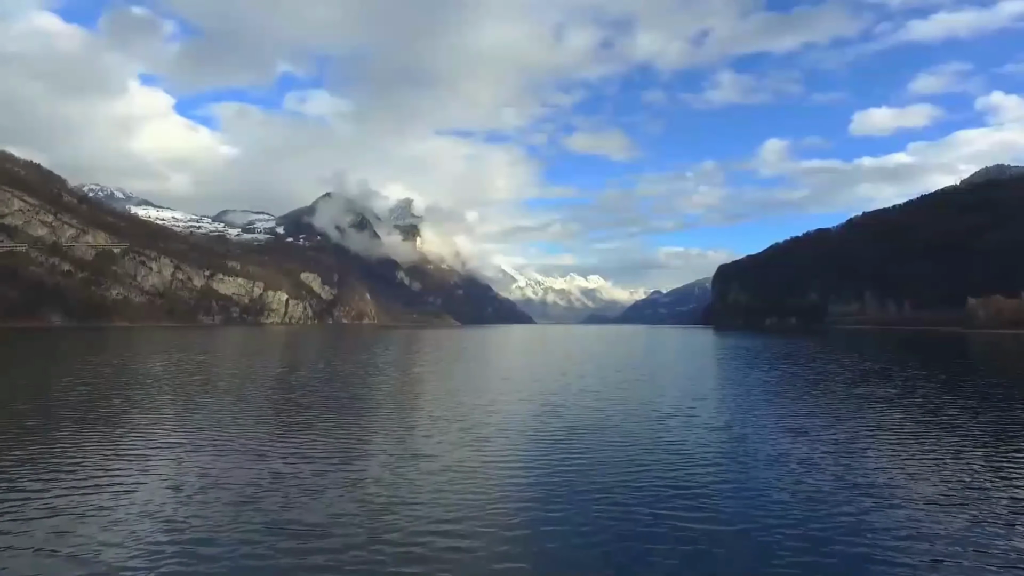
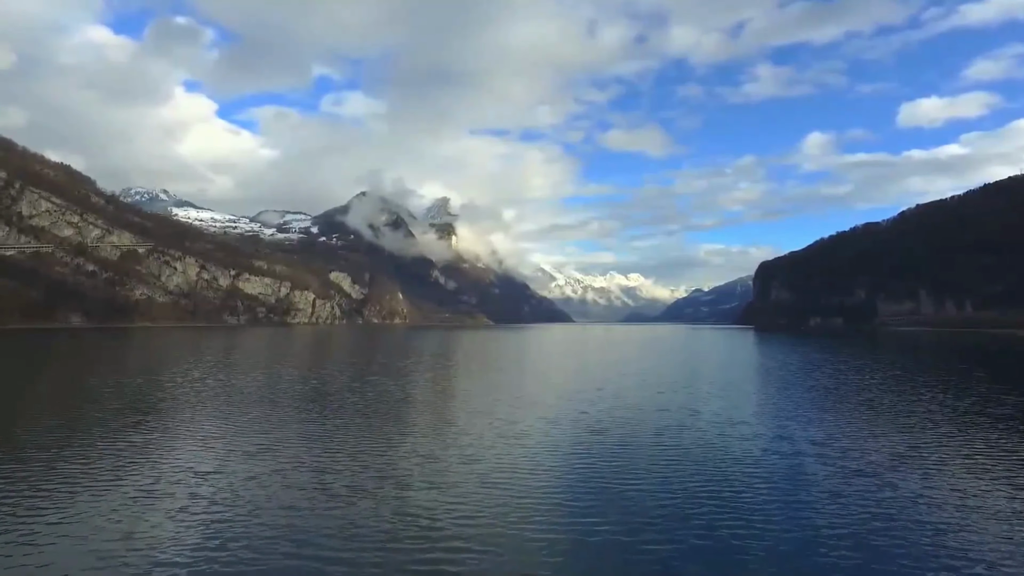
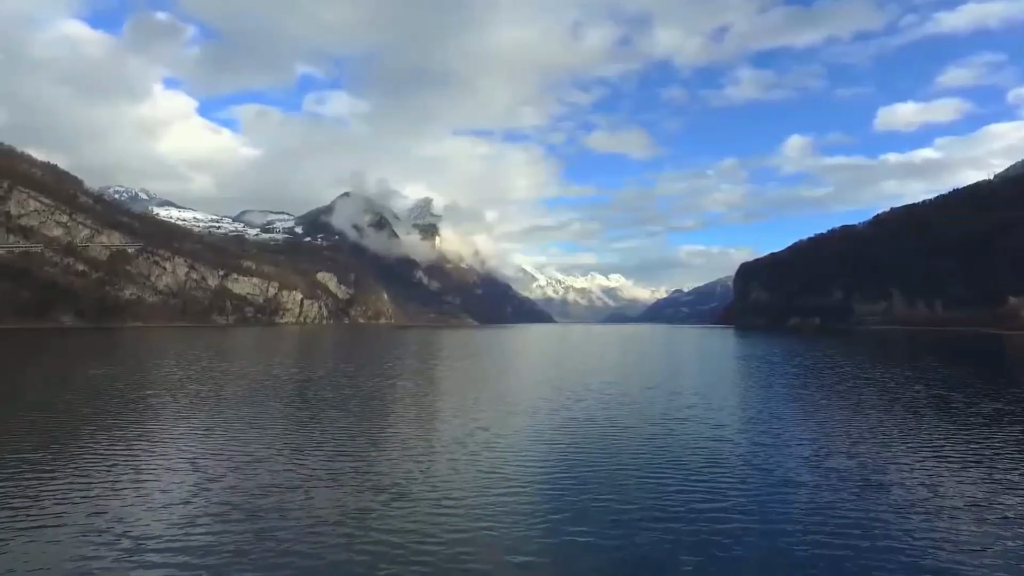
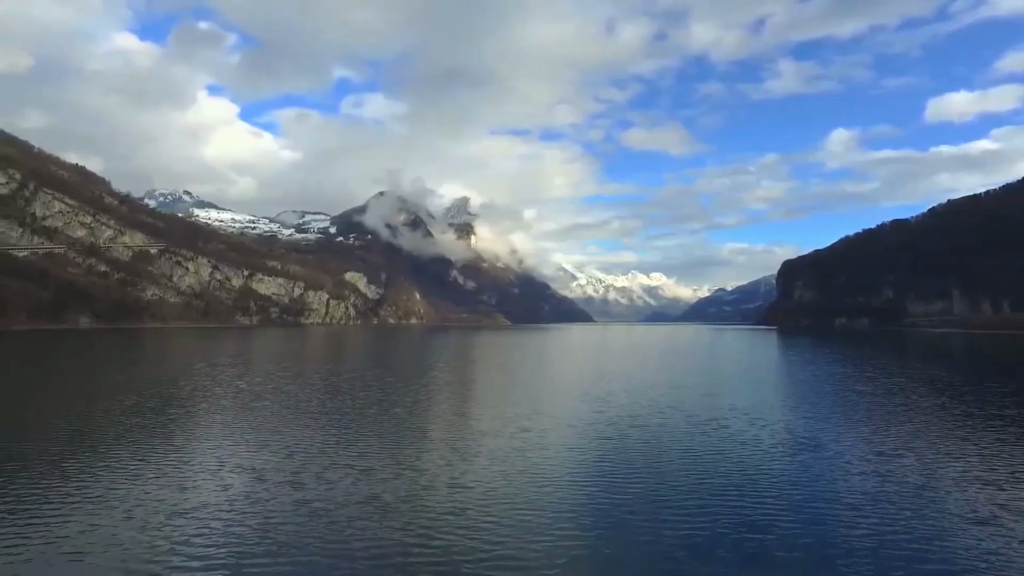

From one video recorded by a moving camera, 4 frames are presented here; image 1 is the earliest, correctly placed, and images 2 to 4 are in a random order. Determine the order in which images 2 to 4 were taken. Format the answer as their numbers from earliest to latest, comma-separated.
3, 2, 4
